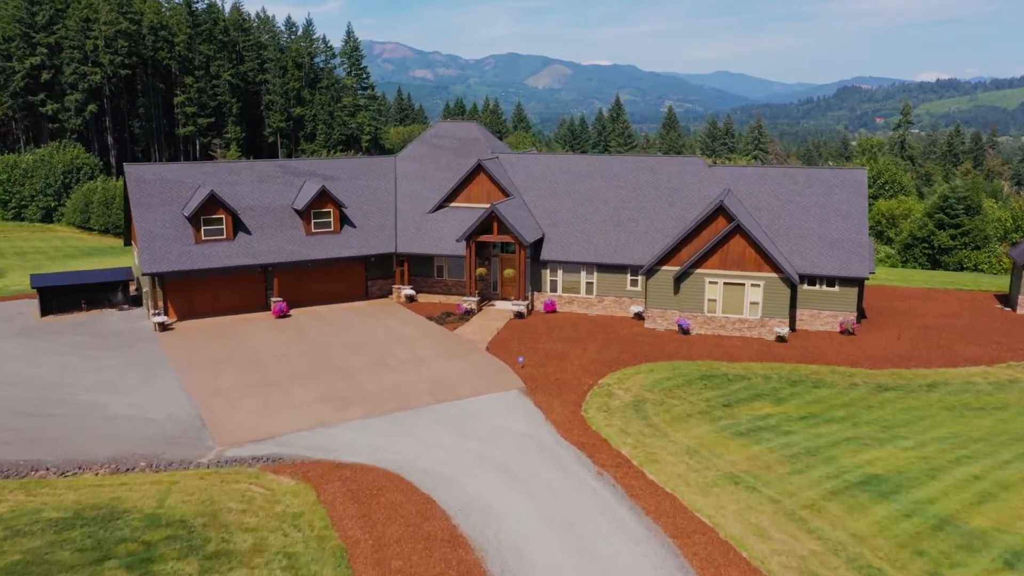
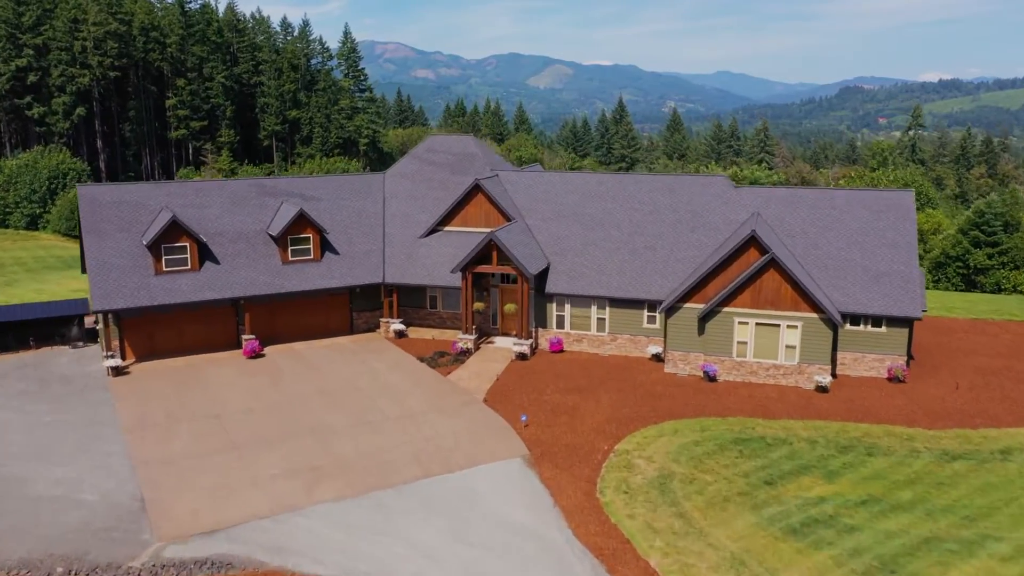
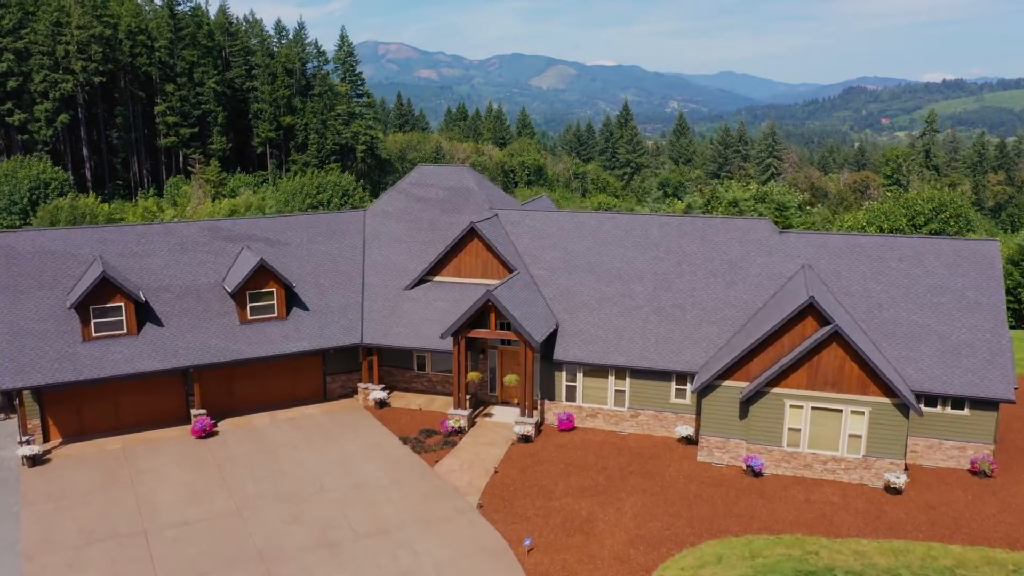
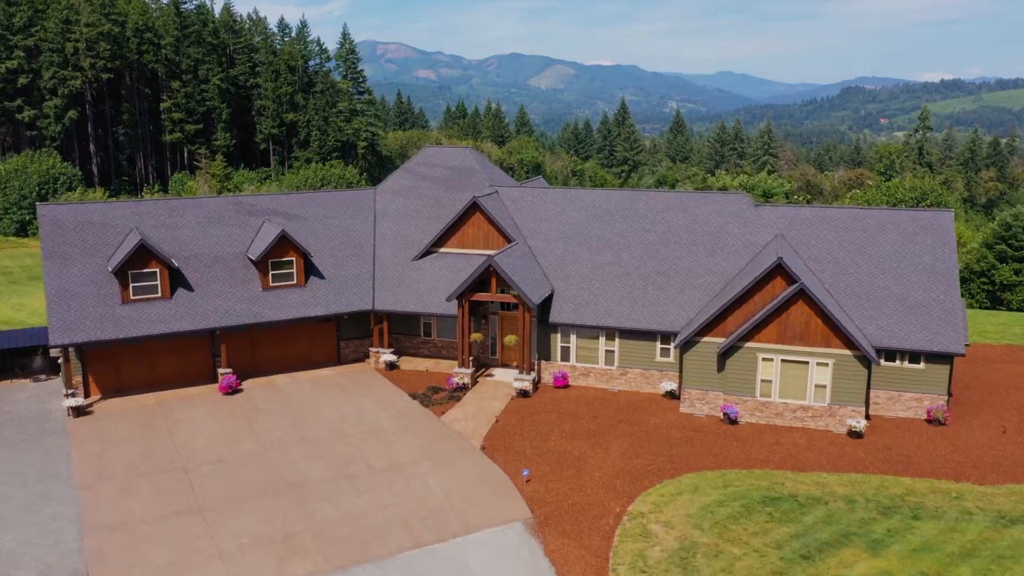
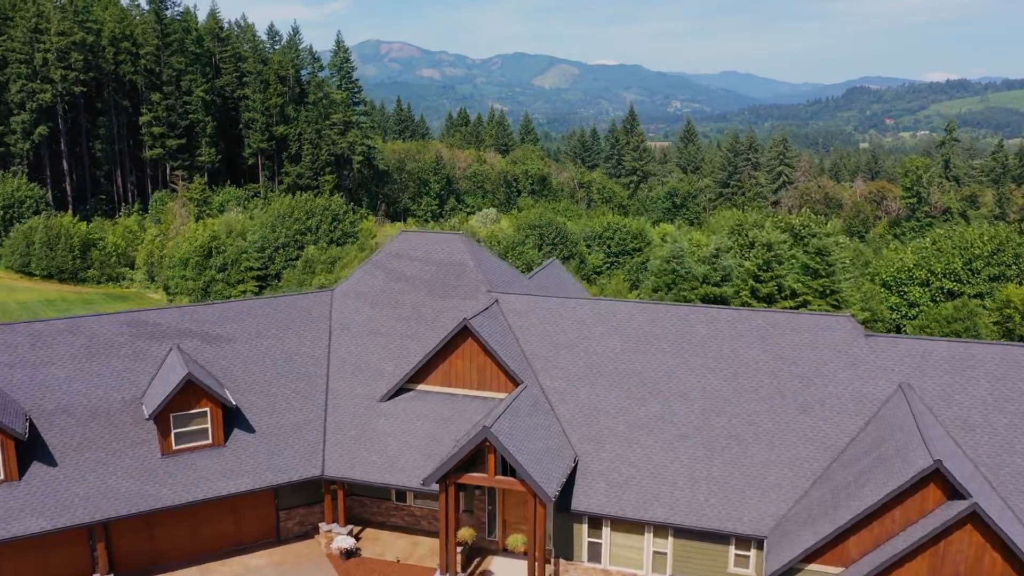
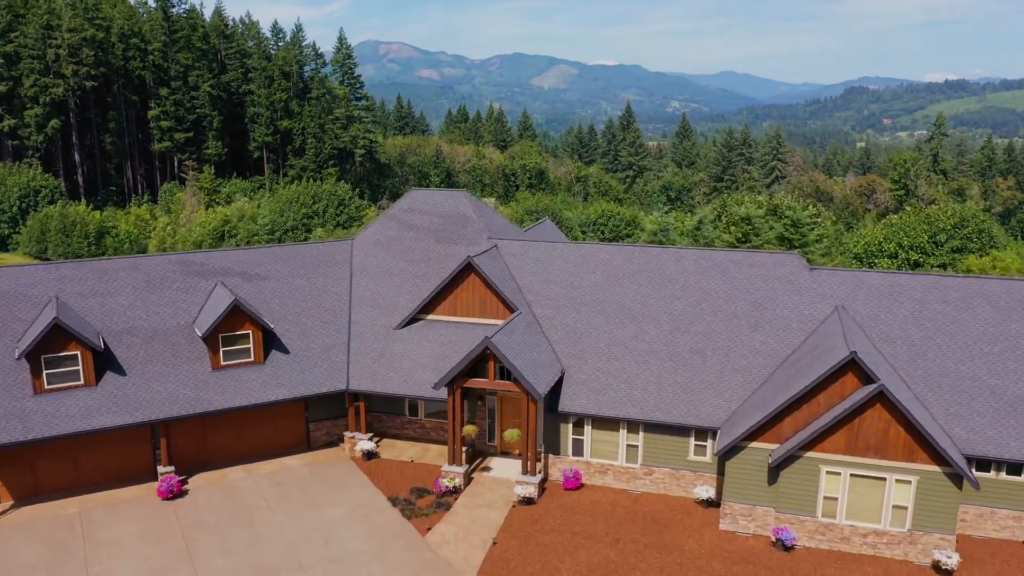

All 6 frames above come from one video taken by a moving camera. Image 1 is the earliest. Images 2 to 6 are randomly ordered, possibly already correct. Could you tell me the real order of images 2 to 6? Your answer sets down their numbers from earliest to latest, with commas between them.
2, 4, 3, 6, 5
